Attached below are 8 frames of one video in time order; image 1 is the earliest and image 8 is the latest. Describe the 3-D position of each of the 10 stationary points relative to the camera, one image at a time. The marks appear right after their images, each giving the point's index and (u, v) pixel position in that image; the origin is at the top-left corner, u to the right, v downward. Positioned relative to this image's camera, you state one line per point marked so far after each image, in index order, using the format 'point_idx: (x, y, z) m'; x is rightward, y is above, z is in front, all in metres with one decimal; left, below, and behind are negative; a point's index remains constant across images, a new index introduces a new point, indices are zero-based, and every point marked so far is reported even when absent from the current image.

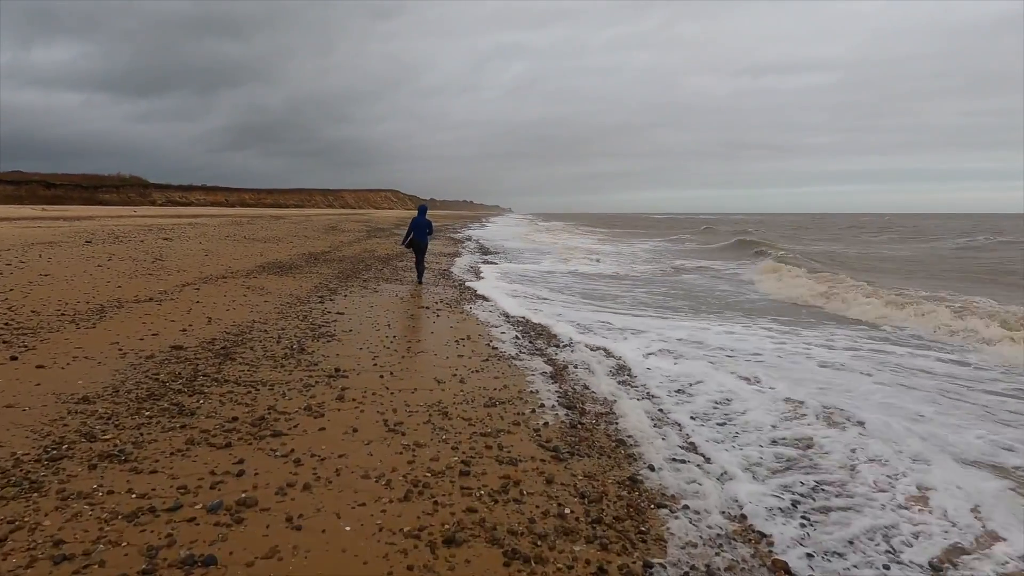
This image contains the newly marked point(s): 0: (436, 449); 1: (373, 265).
0: (-0.6, -1.3, +4.3) m
1: (-4.4, +0.7, +17.1) m
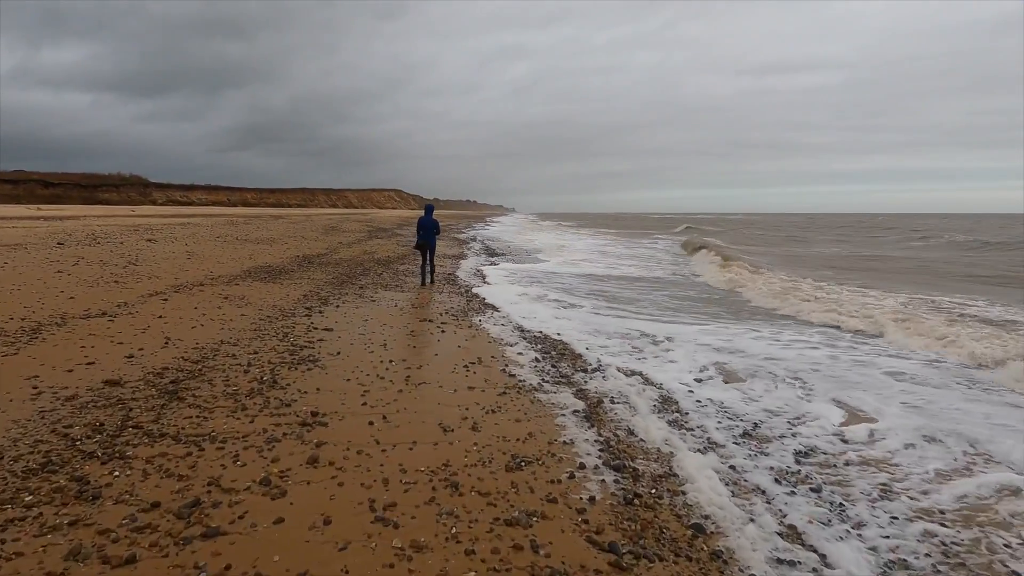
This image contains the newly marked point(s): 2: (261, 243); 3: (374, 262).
0: (-0.4, -1.5, +2.9) m
1: (-4.1, +0.5, +15.8) m
2: (-9.3, +1.7, +19.9) m
3: (-4.5, +0.9, +17.7) m
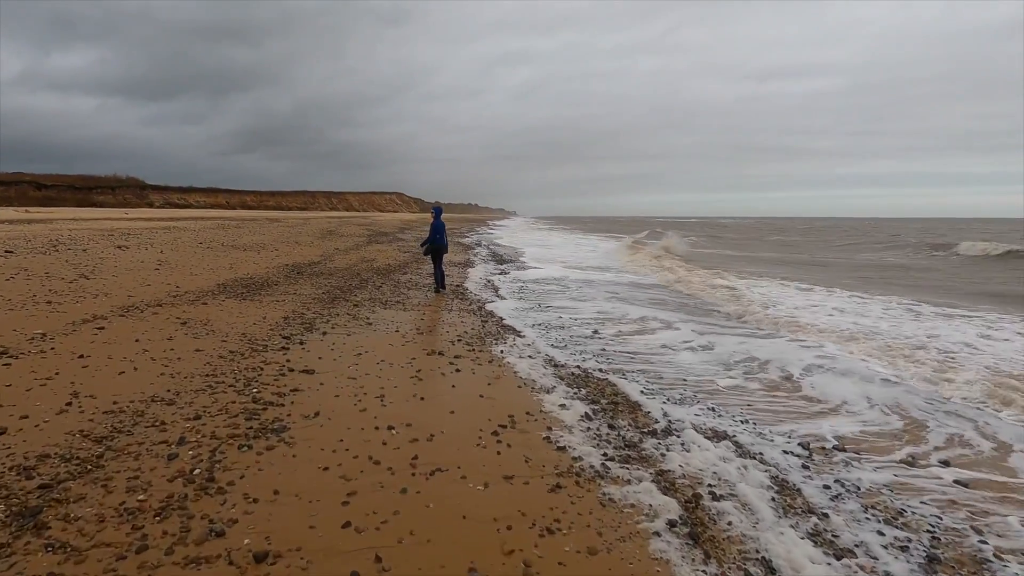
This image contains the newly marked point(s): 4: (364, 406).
0: (0.0, -1.8, +1.0) m
1: (-3.7, +0.2, +13.9) m
2: (-8.9, +1.3, +18.0) m
3: (-4.1, +0.5, +15.8) m
4: (-1.4, -1.1, +5.0) m
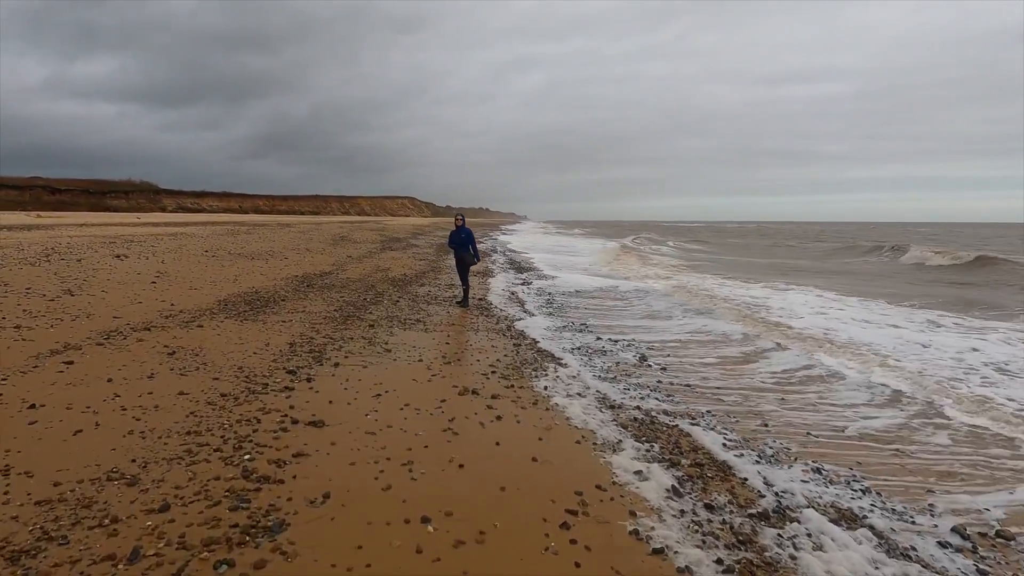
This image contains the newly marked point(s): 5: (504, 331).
0: (+0.5, -2.0, -0.2) m
1: (-3.0, -0.2, +12.7) m
2: (-8.1, +1.0, +17.0) m
3: (-3.4, +0.1, +14.7) m
4: (-0.9, -1.4, +3.8) m
5: (-0.1, -0.8, +9.9) m
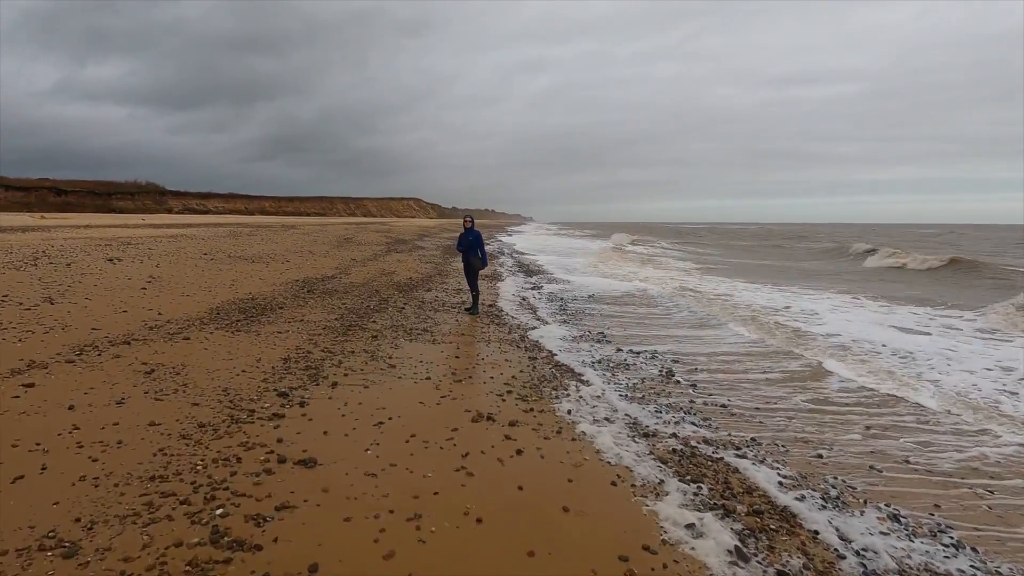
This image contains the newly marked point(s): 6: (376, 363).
0: (+0.6, -2.1, -0.9) m
1: (-2.7, -0.3, +12.0) m
2: (-7.8, +0.8, +16.3) m
3: (-3.1, 0.0, +14.0) m
4: (-0.7, -1.5, +3.1) m
5: (+0.1, -0.9, +9.2) m
6: (-1.8, -1.0, +6.9) m
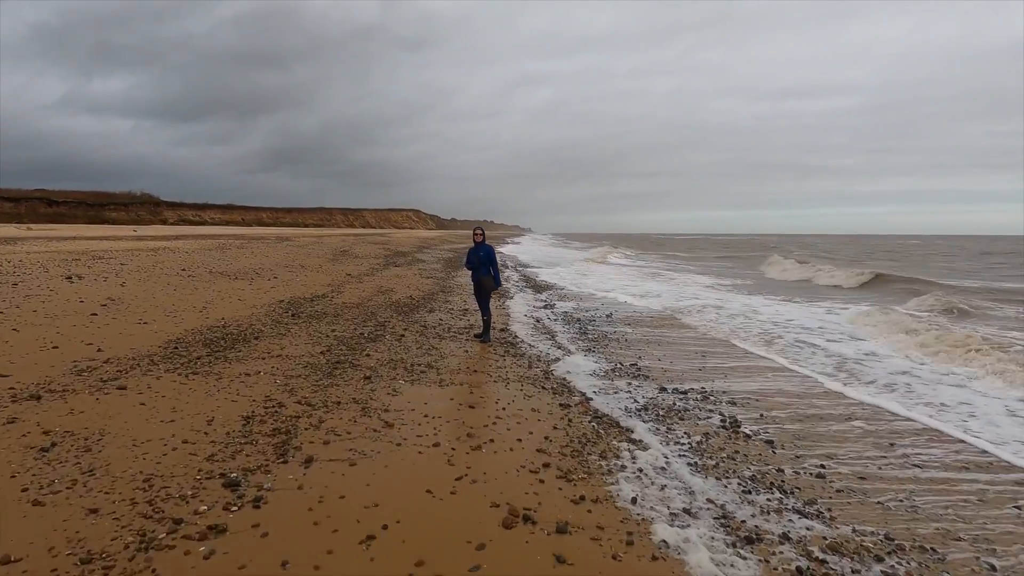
0: (+0.9, -2.3, -2.6) m
1: (-2.4, -0.7, +10.4) m
2: (-7.5, +0.3, +14.7) m
3: (-2.8, -0.5, +12.4) m
4: (-0.4, -1.8, +1.5) m
5: (+0.4, -1.3, +7.6) m
6: (-1.4, -1.3, +5.3) m
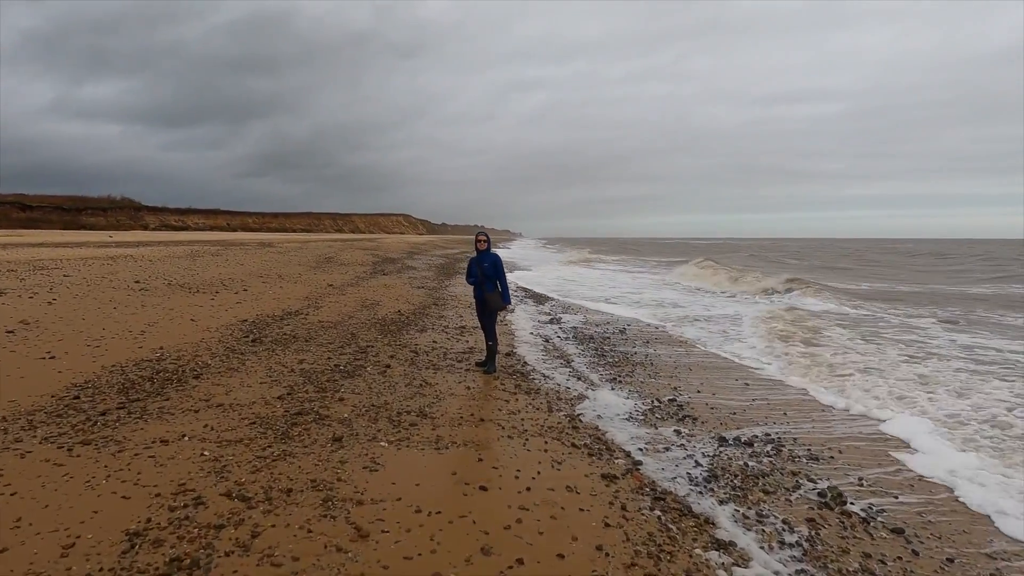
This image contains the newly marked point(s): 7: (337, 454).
0: (+1.3, -2.5, -4.3) m
1: (-2.2, -1.0, +8.6) m
2: (-7.4, -0.1, +12.8) m
3: (-2.7, -0.8, +10.5) m
4: (-0.1, -2.0, -0.3) m
5: (+0.6, -1.6, +5.8) m
6: (-1.2, -1.6, +3.5) m
7: (-1.5, -1.4, +4.6) m
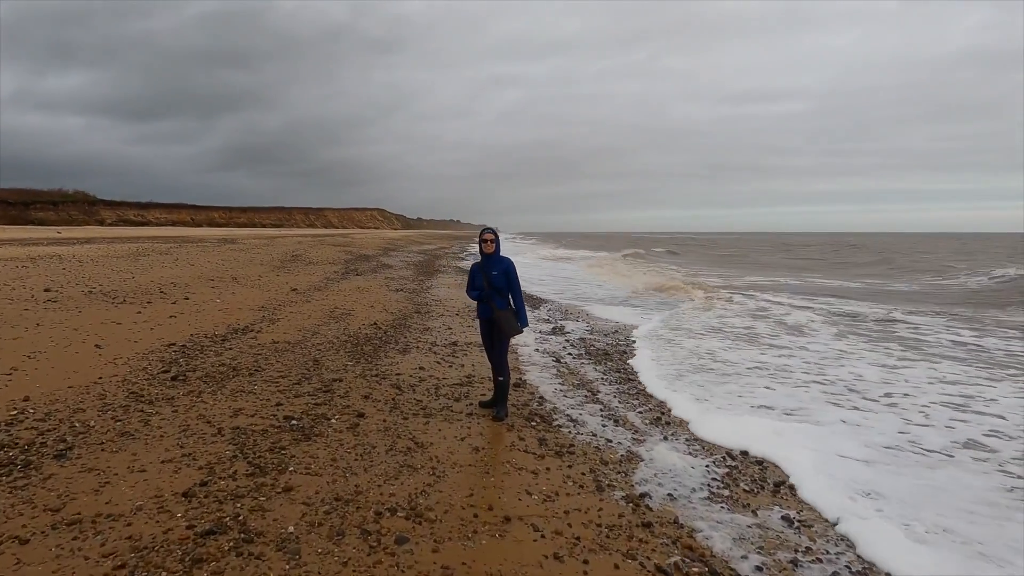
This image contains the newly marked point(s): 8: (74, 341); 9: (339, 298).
0: (+2.1, -2.7, -6.3) m
1: (-2.1, -1.2, +6.4) m
2: (-7.4, -0.2, +10.4) m
3: (-2.6, -1.0, +8.3) m
4: (+0.5, -2.2, -2.4) m
5: (+0.9, -1.8, +3.8) m
6: (-0.8, -1.8, +1.4) m
7: (-1.1, -1.6, +2.5) m
8: (-5.9, -0.7, +7.3) m
9: (-4.3, -0.3, +13.4) m
